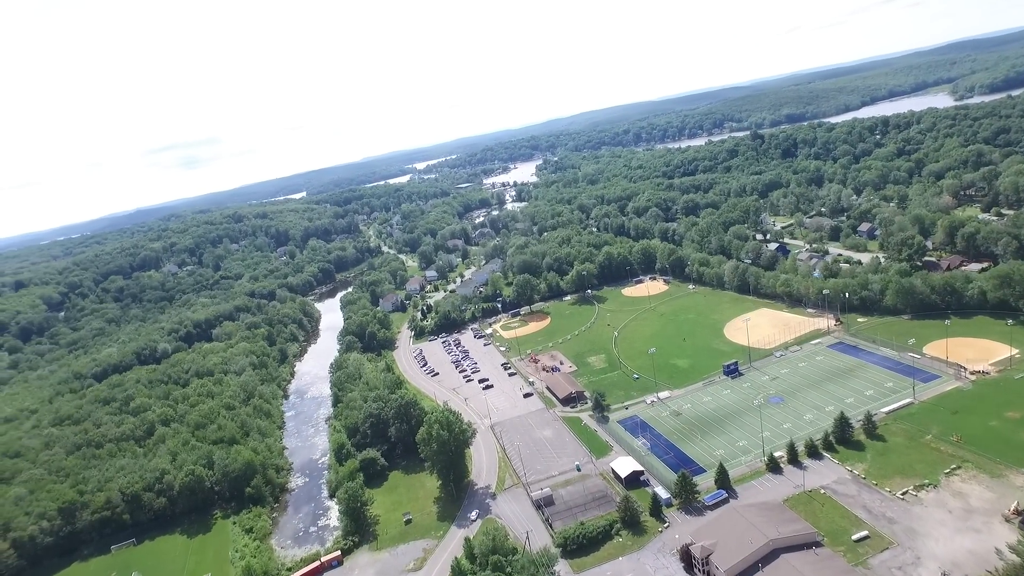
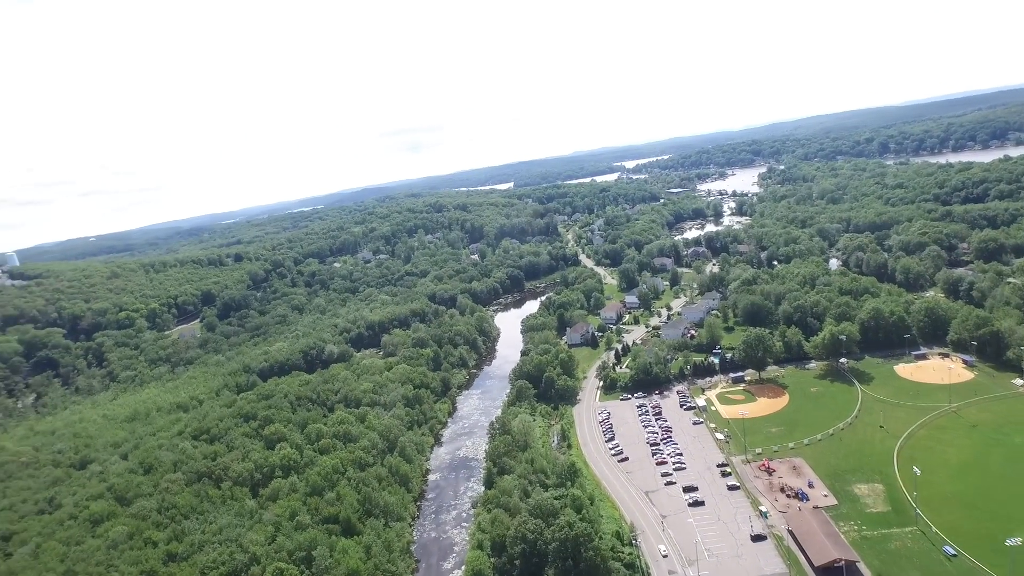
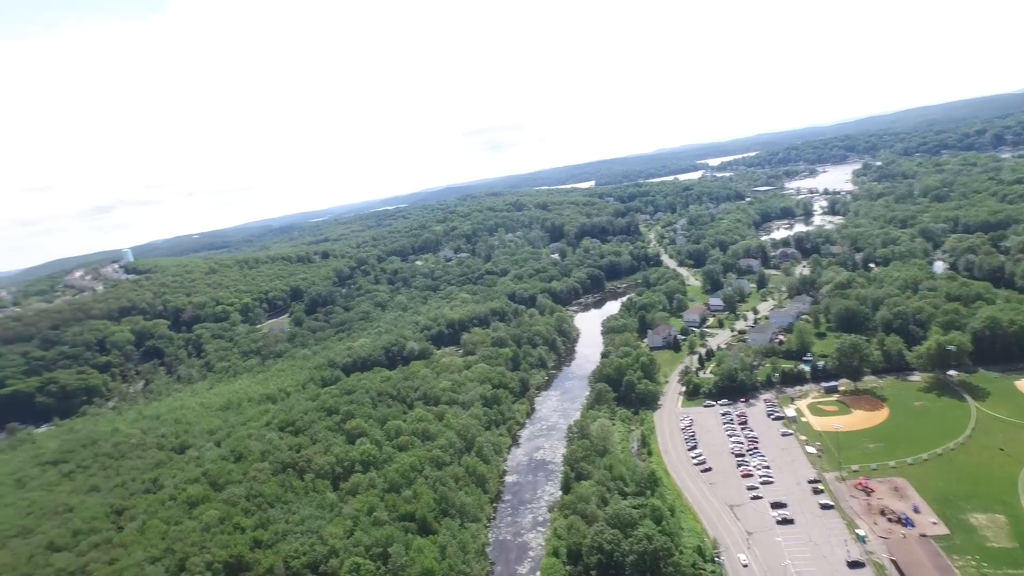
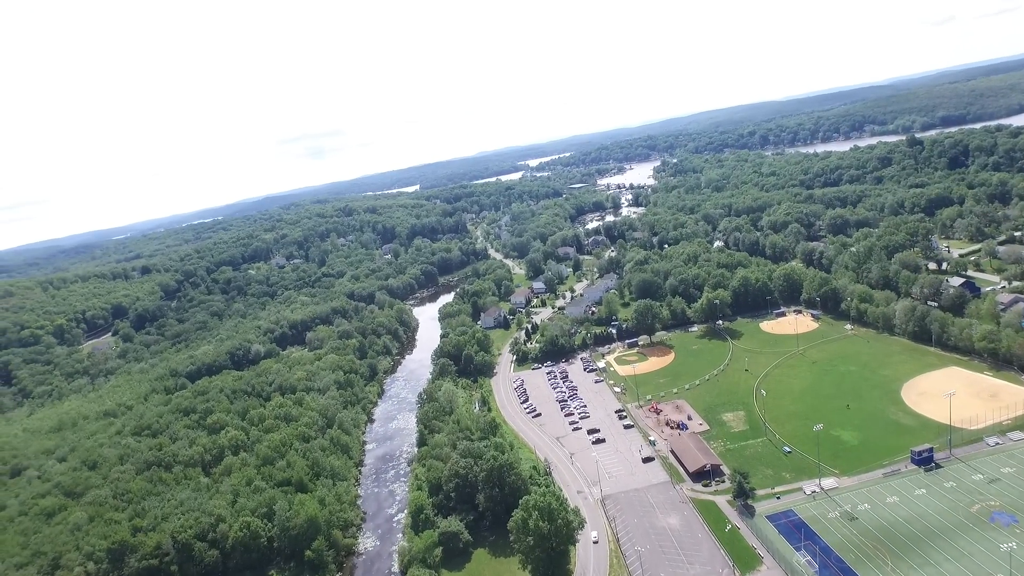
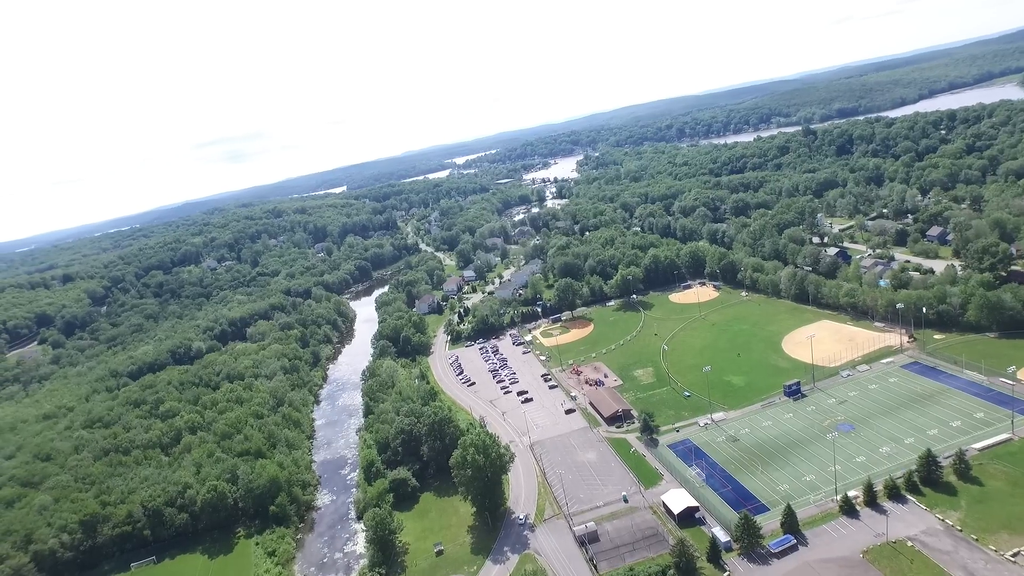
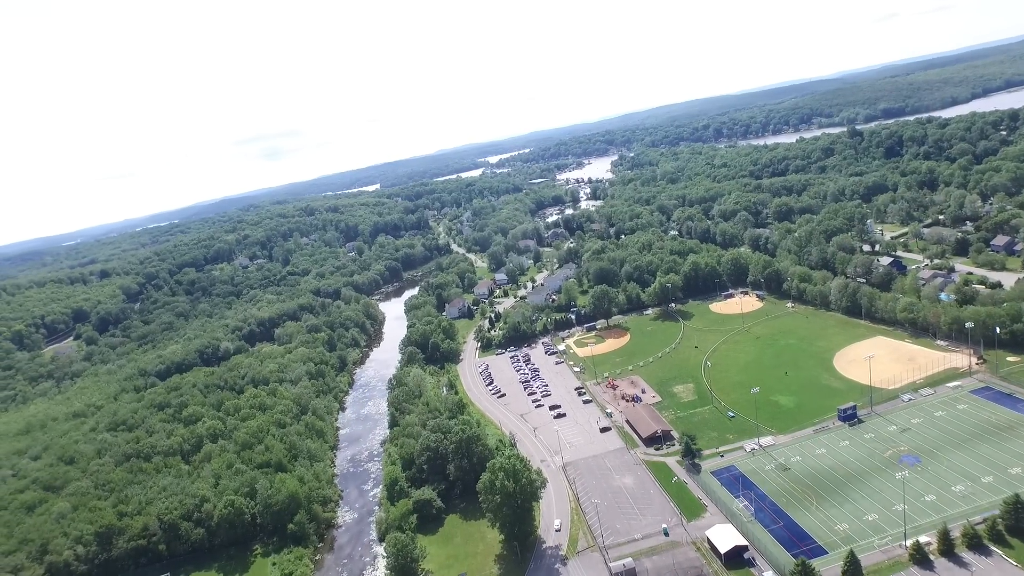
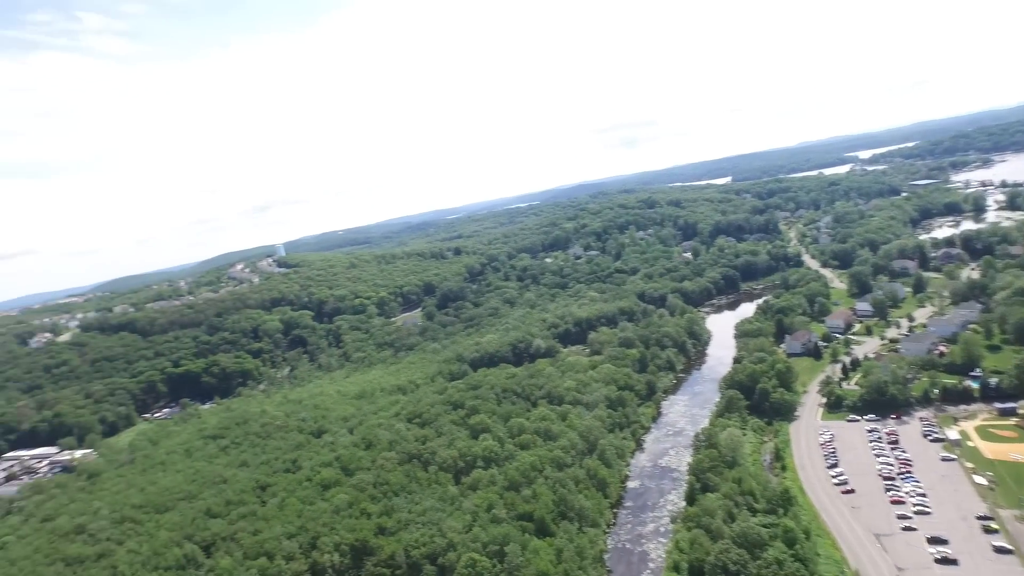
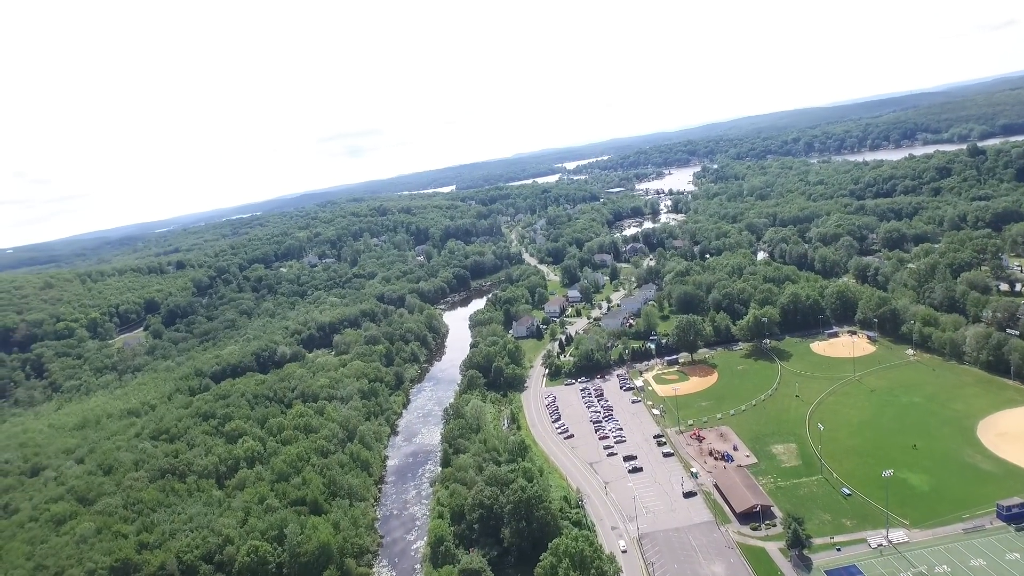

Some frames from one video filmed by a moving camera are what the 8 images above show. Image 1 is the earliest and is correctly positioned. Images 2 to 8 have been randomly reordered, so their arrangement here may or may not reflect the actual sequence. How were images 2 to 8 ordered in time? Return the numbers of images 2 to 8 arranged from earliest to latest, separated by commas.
5, 6, 4, 8, 2, 3, 7
